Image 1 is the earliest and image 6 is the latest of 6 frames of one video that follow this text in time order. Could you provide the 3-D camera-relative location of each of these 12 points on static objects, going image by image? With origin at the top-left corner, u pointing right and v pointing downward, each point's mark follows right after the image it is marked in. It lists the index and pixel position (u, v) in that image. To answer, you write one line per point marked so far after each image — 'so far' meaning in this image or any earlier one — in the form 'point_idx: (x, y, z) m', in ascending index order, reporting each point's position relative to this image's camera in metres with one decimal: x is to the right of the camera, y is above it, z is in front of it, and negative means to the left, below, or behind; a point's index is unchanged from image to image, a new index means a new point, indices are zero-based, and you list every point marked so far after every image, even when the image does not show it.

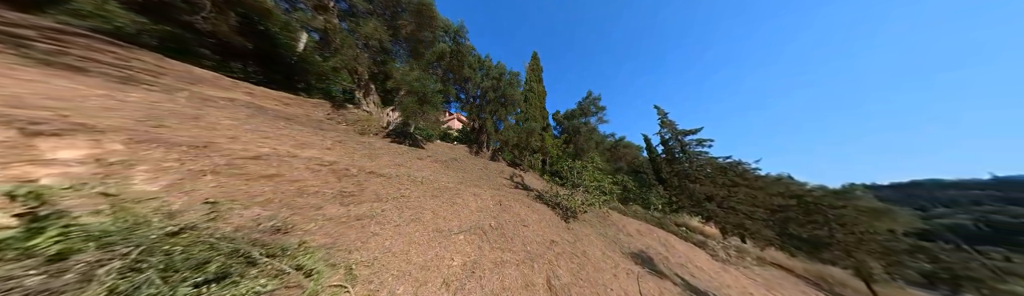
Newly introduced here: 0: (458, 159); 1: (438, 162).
0: (-4.5, -0.8, +10.4) m
1: (-4.4, -0.8, +8.0) m
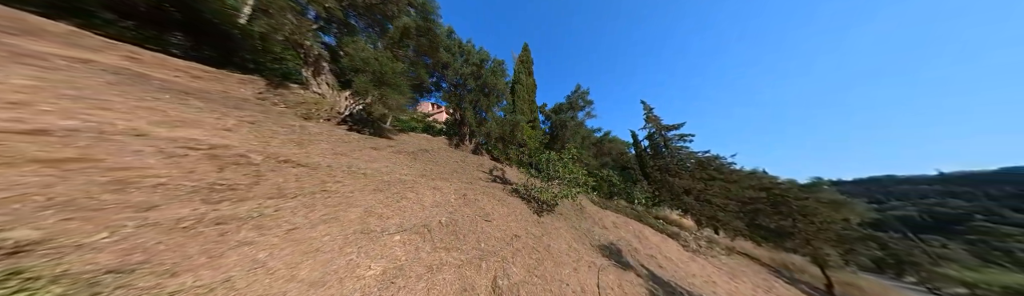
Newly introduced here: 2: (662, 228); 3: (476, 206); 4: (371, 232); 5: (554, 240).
0: (-5.9, -0.2, +9.5) m
1: (-5.6, -0.3, +7.1) m
2: (+13.4, -7.6, +13.4) m
3: (-1.3, -2.0, +4.9) m
4: (-2.7, -1.6, +2.8) m
5: (+1.2, -3.4, +5.4) m
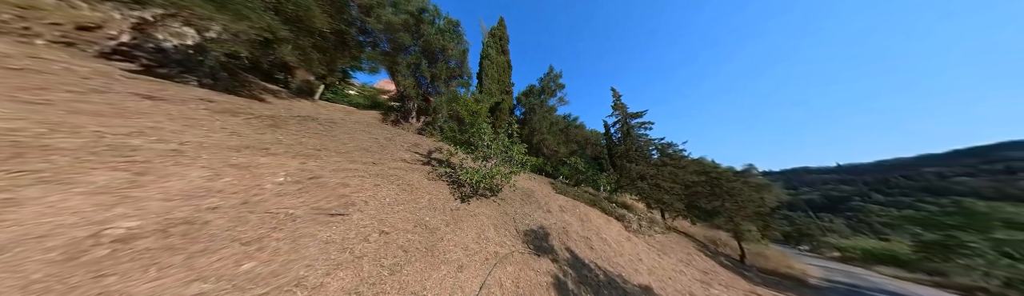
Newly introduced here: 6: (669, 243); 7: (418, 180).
0: (-8.9, +1.3, +6.6) m
1: (-8.3, +1.0, +4.3) m
2: (+9.5, -6.2, +13.6) m
3: (-3.8, -1.0, +2.8) m
4: (-5.0, -0.7, +0.5) m
5: (-1.5, -2.3, +3.8) m
6: (+13.3, -8.1, +12.1) m
7: (-3.4, -1.2, +5.1) m
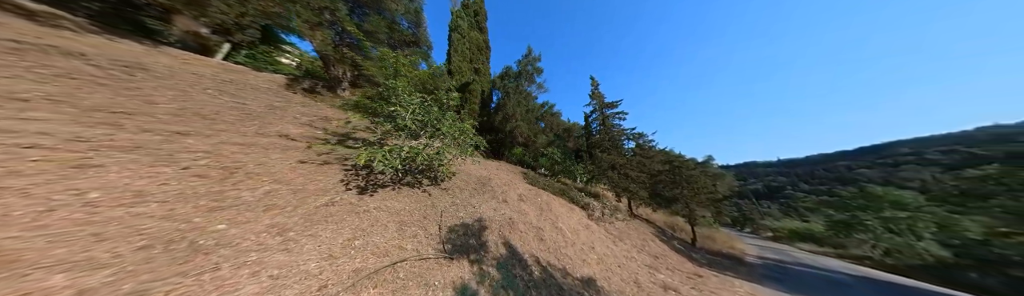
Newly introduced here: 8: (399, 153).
0: (-11.0, +2.3, +3.9) m
1: (-10.2, +1.9, +1.6) m
2: (+6.4, -5.1, +13.1) m
3: (-5.6, -0.2, +0.8) m
4: (-6.5, -0.1, -1.7) m
5: (-3.4, -1.6, +2.0) m
6: (+10.2, -7.1, +12.2) m
7: (-5.4, -0.3, +3.1) m
8: (-3.2, -0.3, +4.6) m
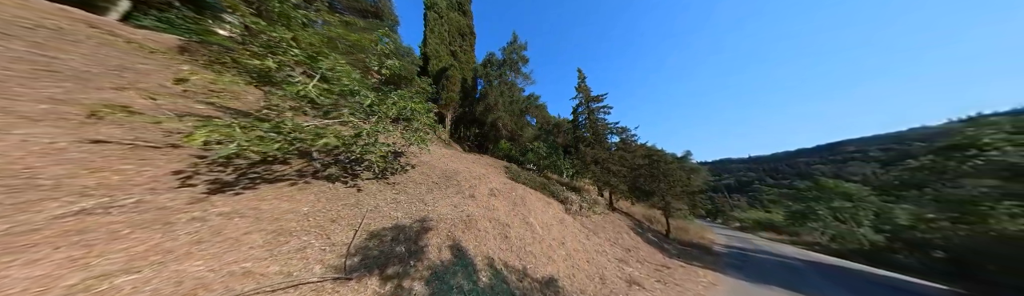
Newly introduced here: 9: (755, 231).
0: (-12.3, +2.9, +2.0) m
1: (-11.3, +2.3, -0.1) m
2: (+4.4, -4.4, +12.6) m
3: (-6.7, +0.1, -0.6) m
4: (-7.4, +0.2, -3.1) m
5: (-4.6, -1.2, +0.8) m
6: (+8.3, -6.5, +12.0) m
7: (-6.7, +0.1, +1.7) m
8: (-4.6, +0.2, +3.3) m
9: (+18.9, -6.4, +11.0) m
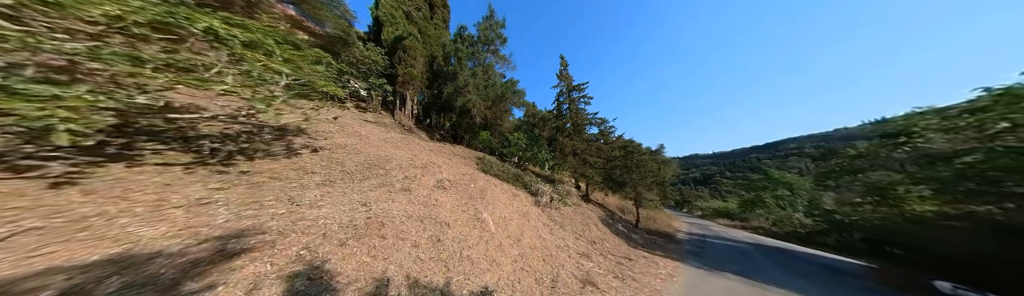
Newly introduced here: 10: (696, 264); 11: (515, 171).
0: (-13.9, +3.6, -1.1) m
1: (-12.7, +2.9, -3.1) m
2: (+1.6, -3.3, +11.4) m
3: (-8.1, +0.7, -3.1) m
4: (-8.6, +0.7, -5.6) m
5: (-6.2, -0.6, -1.4) m
6: (+5.5, -5.5, +11.2) m
7: (-8.3, +0.8, -0.7) m
8: (-6.4, +0.9, +1.0) m
9: (+16.1, -5.7, +11.2) m
10: (+14.3, -8.8, +10.9) m
11: (+0.1, -2.0, +12.5) m
